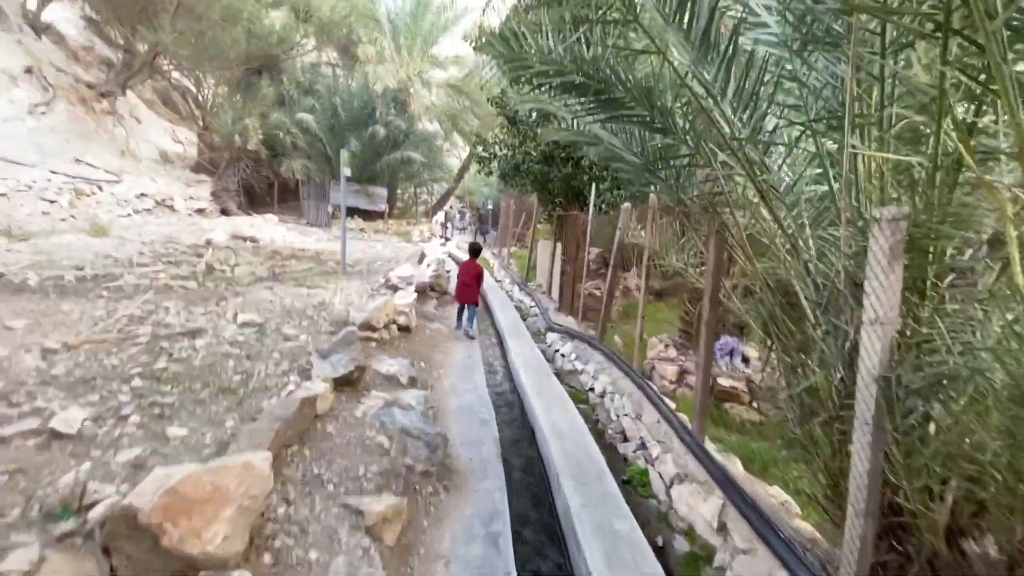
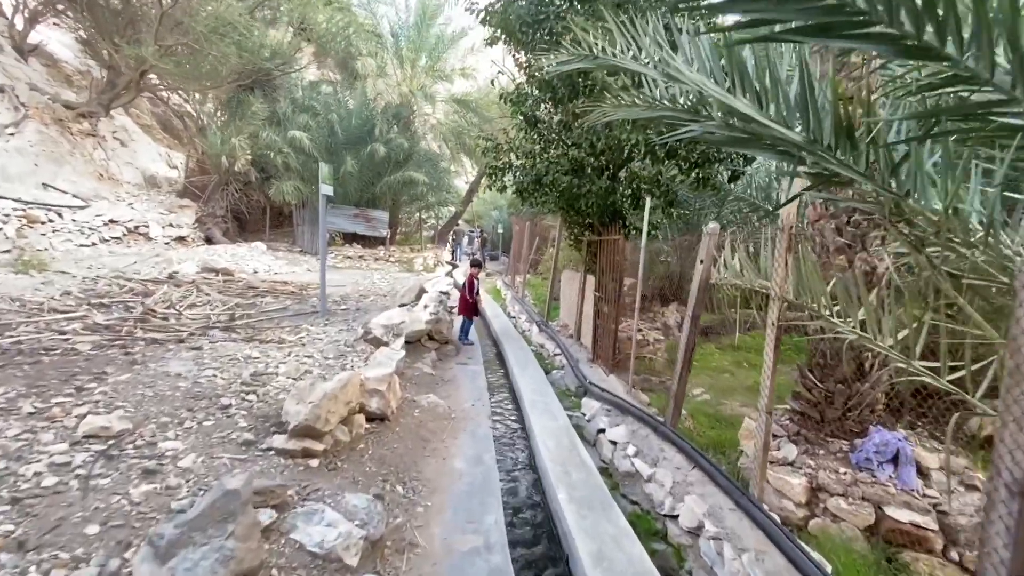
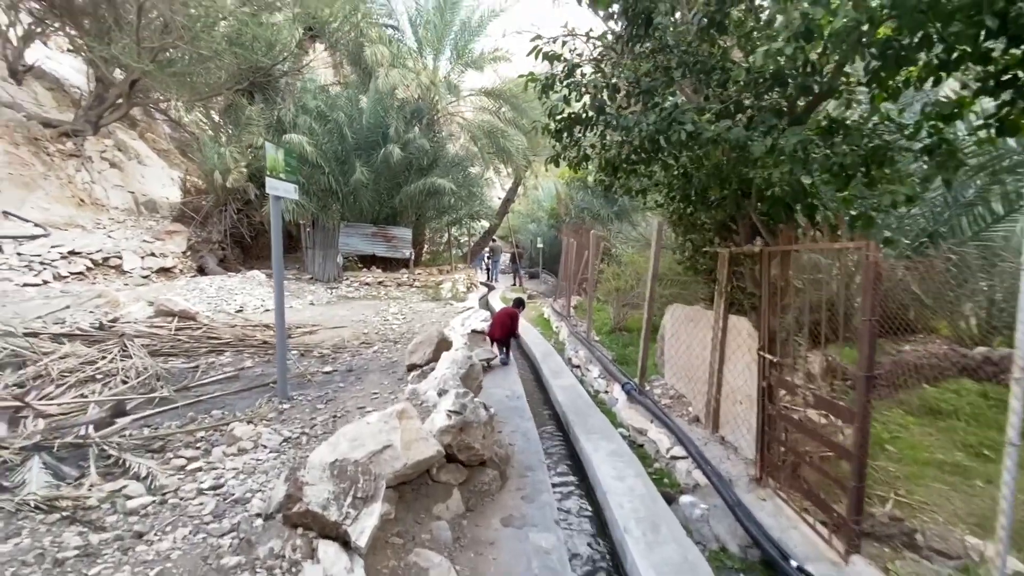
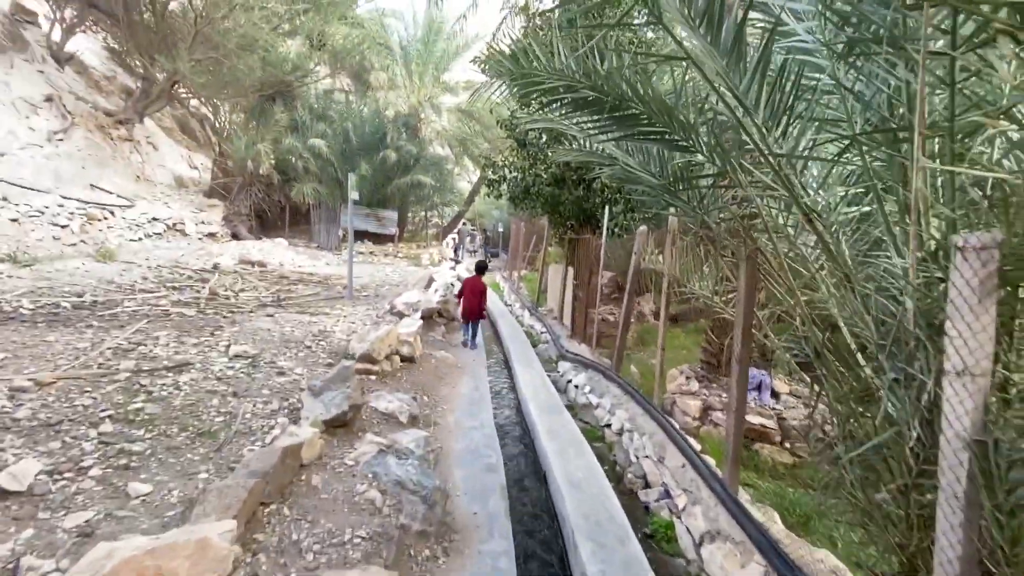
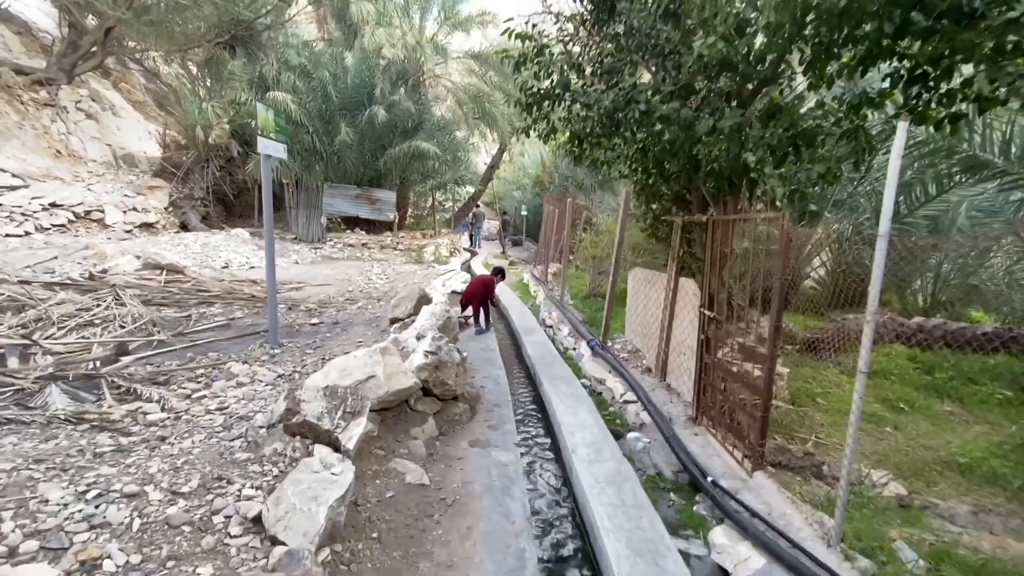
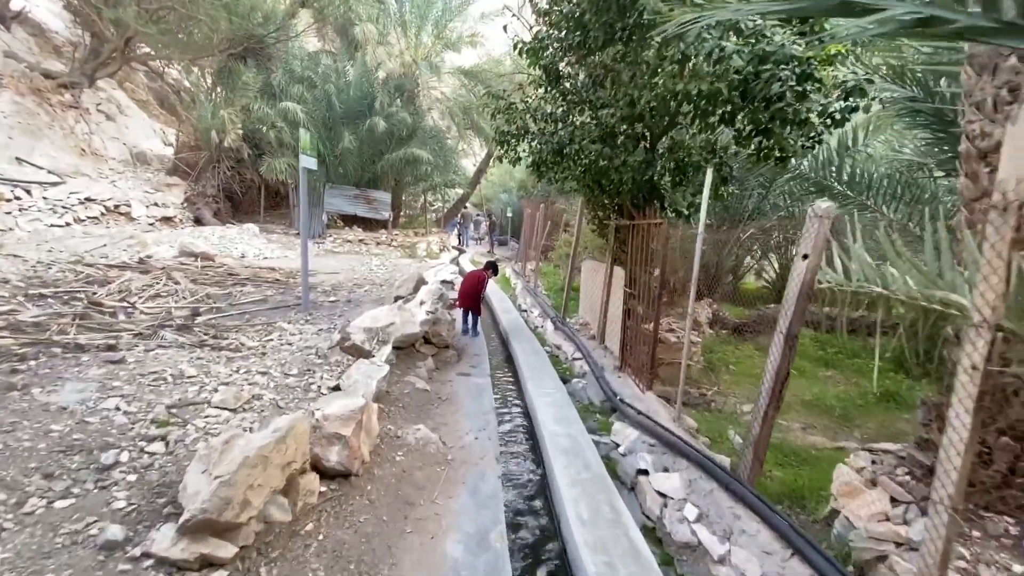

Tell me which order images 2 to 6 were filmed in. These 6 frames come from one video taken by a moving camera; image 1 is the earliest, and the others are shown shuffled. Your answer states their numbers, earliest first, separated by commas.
4, 2, 6, 5, 3
